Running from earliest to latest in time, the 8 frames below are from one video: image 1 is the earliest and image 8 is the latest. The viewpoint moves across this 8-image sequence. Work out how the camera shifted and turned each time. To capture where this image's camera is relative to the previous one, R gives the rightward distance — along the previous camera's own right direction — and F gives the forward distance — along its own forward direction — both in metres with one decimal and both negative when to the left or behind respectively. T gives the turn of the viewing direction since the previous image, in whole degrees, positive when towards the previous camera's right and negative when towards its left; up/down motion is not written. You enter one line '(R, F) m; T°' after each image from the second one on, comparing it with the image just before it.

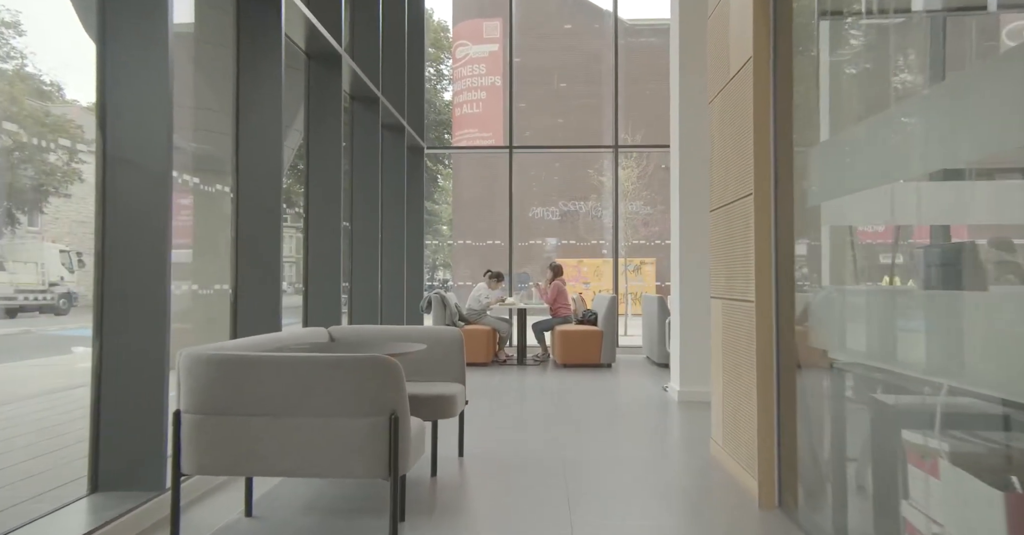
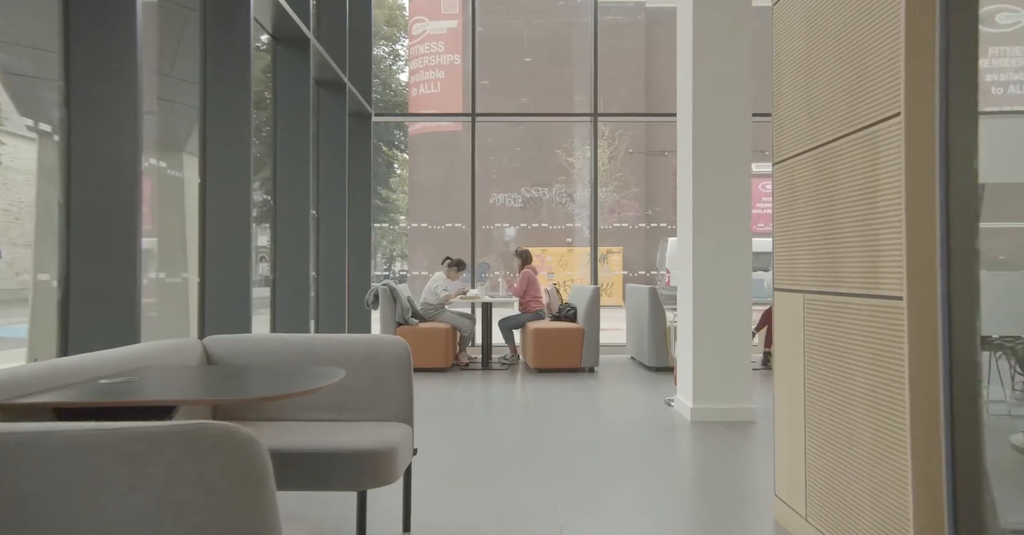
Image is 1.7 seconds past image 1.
(0.0, +1.3) m; +3°
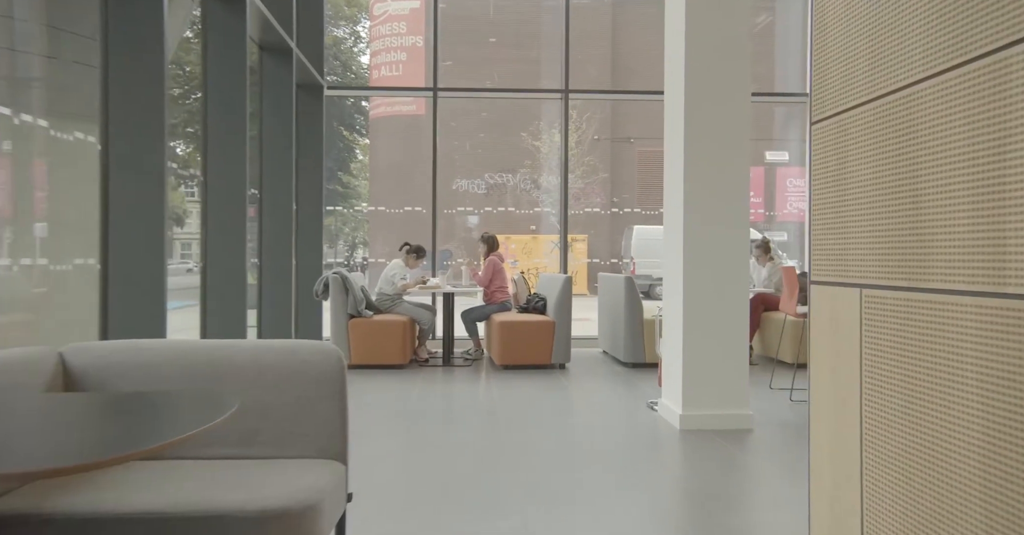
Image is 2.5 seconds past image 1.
(0.0, +0.6) m; +3°
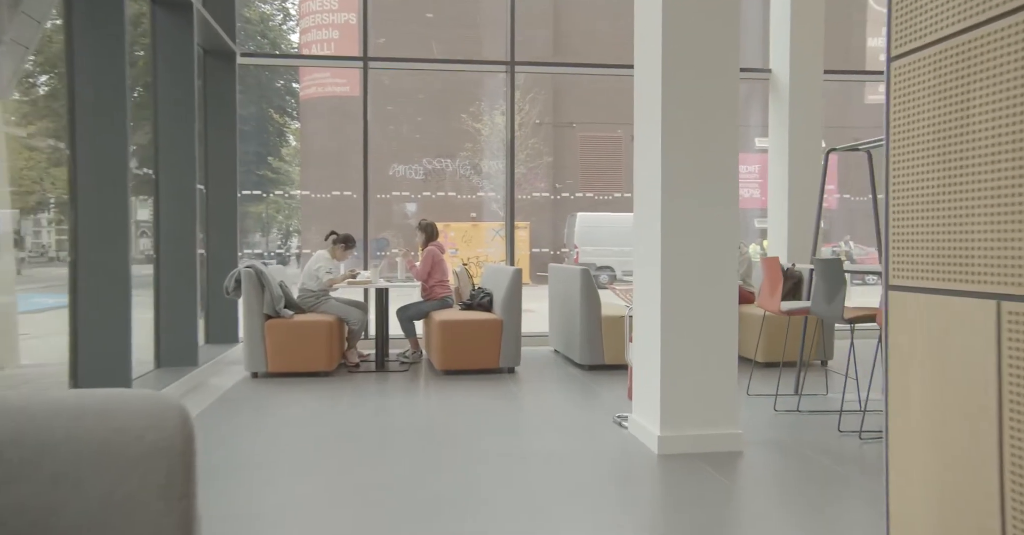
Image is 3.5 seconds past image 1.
(0.0, +0.8) m; +5°
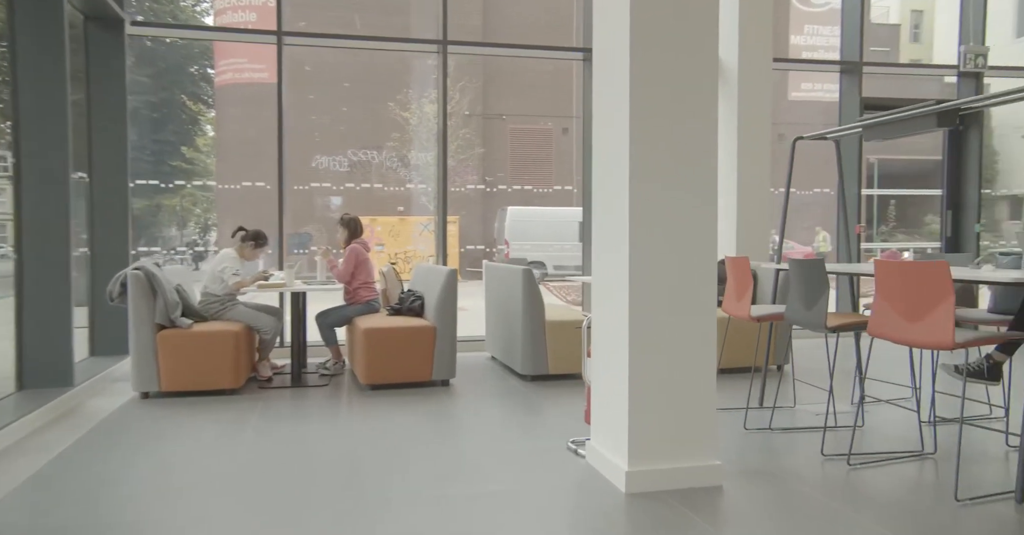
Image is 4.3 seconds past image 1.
(0.0, +0.6) m; +6°
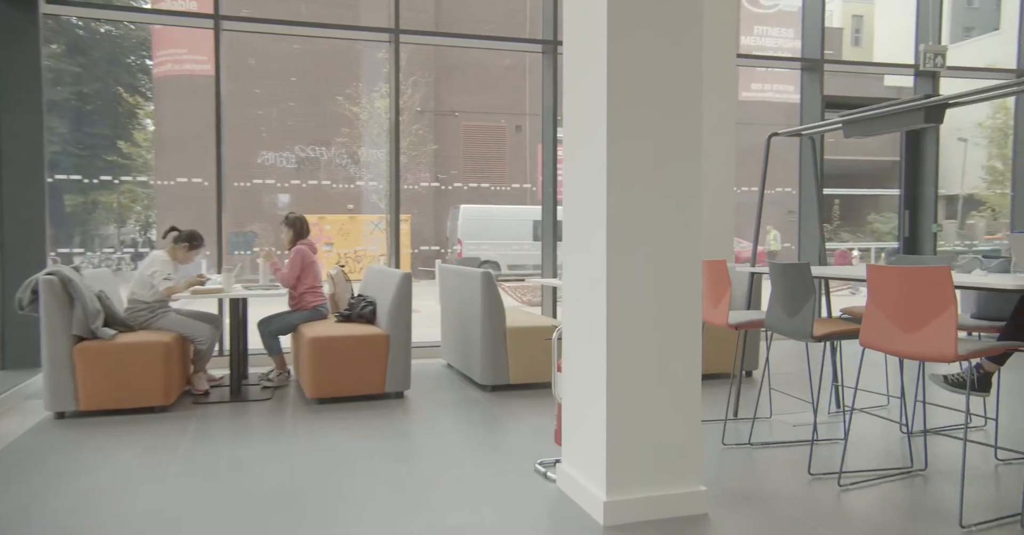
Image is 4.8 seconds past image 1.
(0.0, +0.3) m; +4°
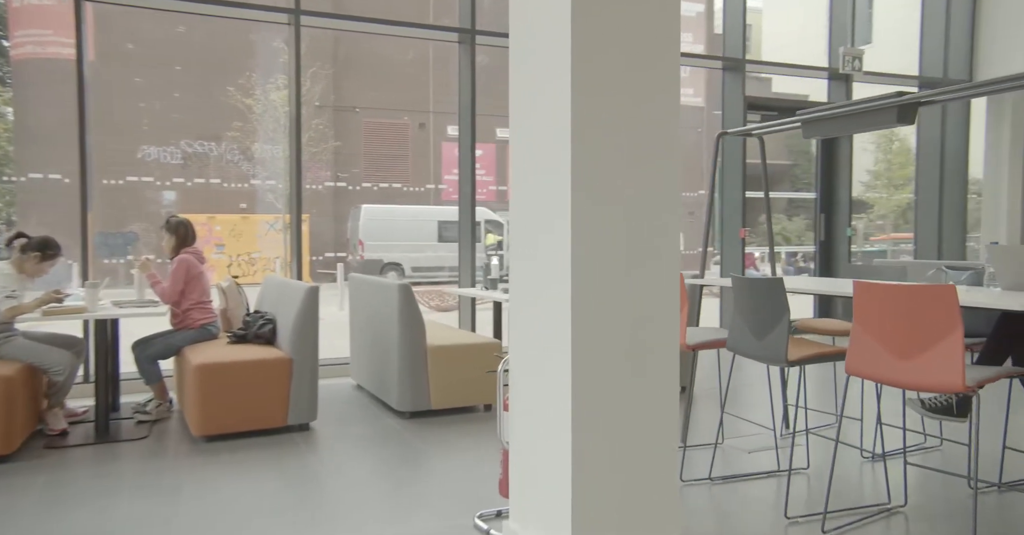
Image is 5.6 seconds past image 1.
(-0.1, +0.5) m; +8°
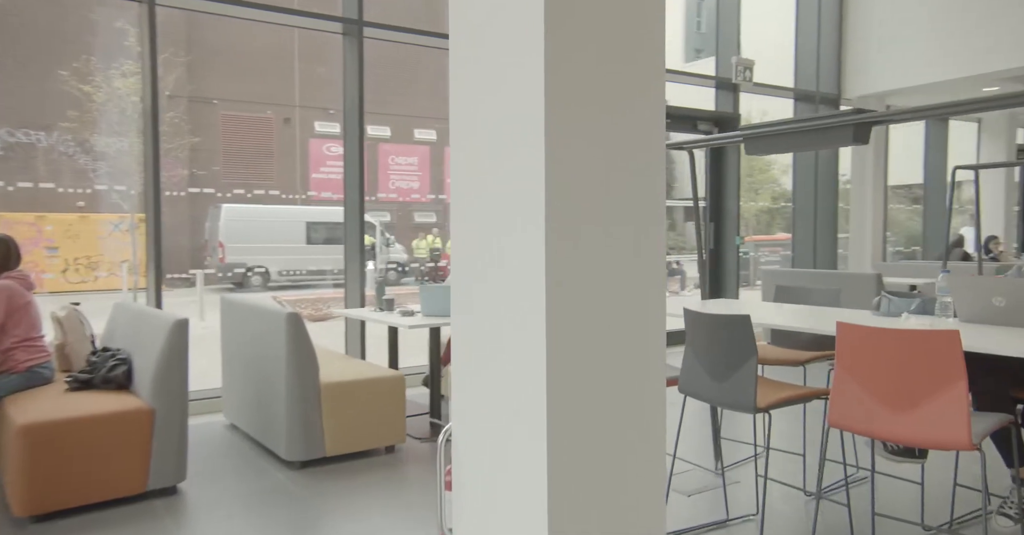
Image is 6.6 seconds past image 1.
(-0.2, +0.5) m; +11°
